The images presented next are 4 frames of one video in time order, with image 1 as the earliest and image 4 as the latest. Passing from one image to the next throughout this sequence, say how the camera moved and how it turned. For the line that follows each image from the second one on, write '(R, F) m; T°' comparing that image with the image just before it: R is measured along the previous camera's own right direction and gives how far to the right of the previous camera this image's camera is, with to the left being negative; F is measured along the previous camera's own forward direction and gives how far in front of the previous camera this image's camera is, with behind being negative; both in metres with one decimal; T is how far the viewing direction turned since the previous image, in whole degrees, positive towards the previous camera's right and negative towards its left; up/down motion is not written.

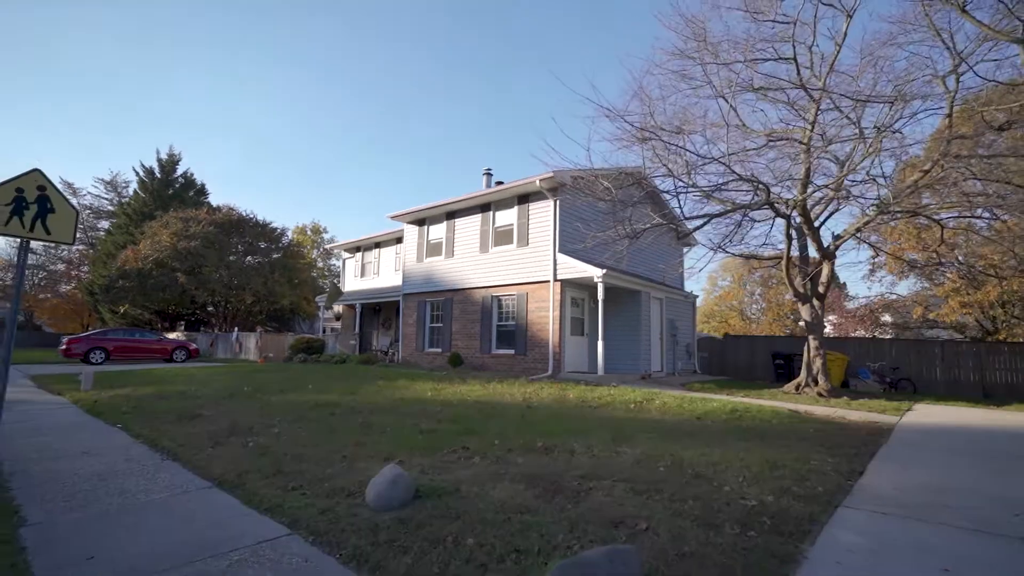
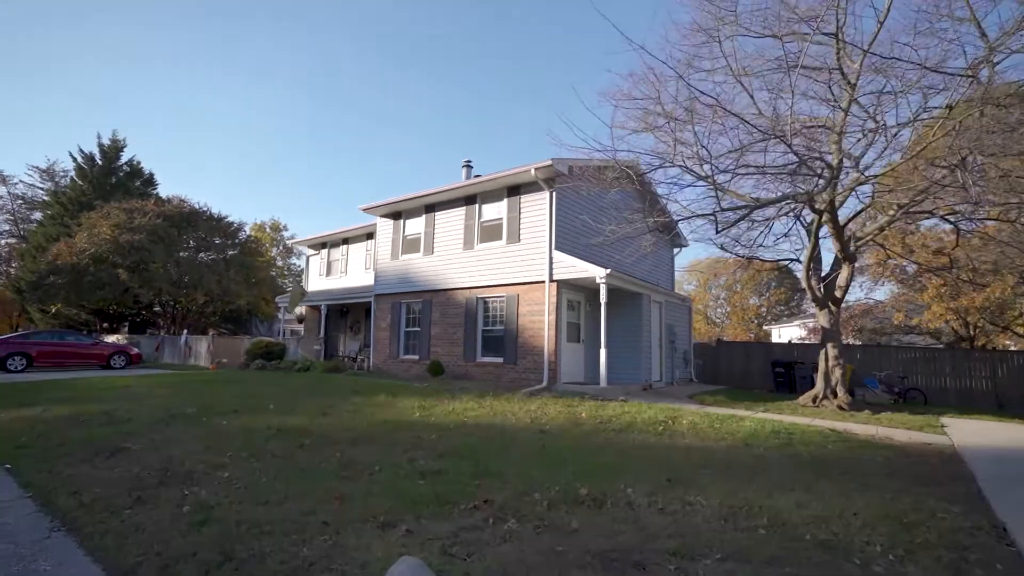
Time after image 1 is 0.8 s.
(-0.6, +1.5) m; +4°
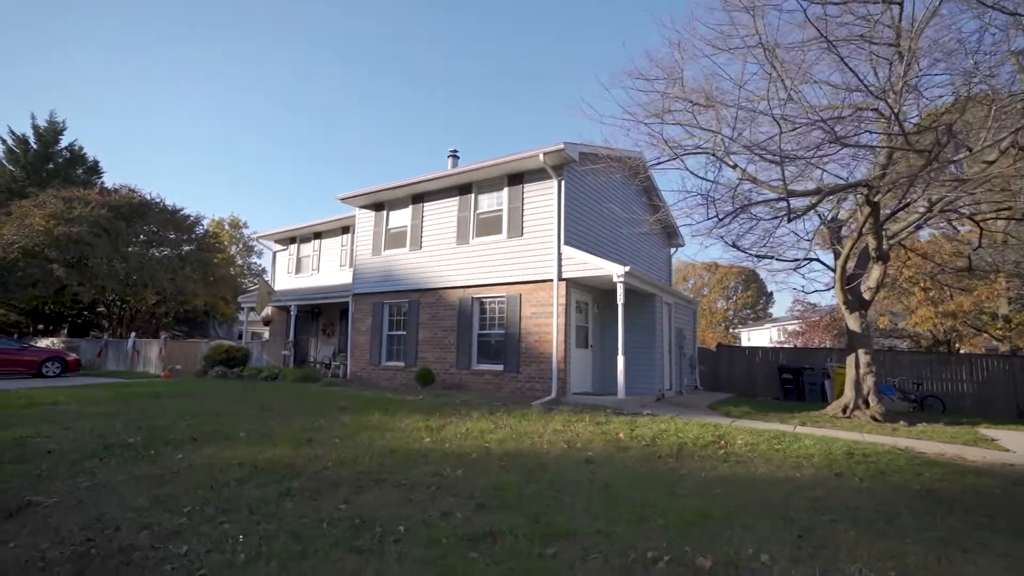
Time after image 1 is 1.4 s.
(-0.7, +1.5) m; +4°
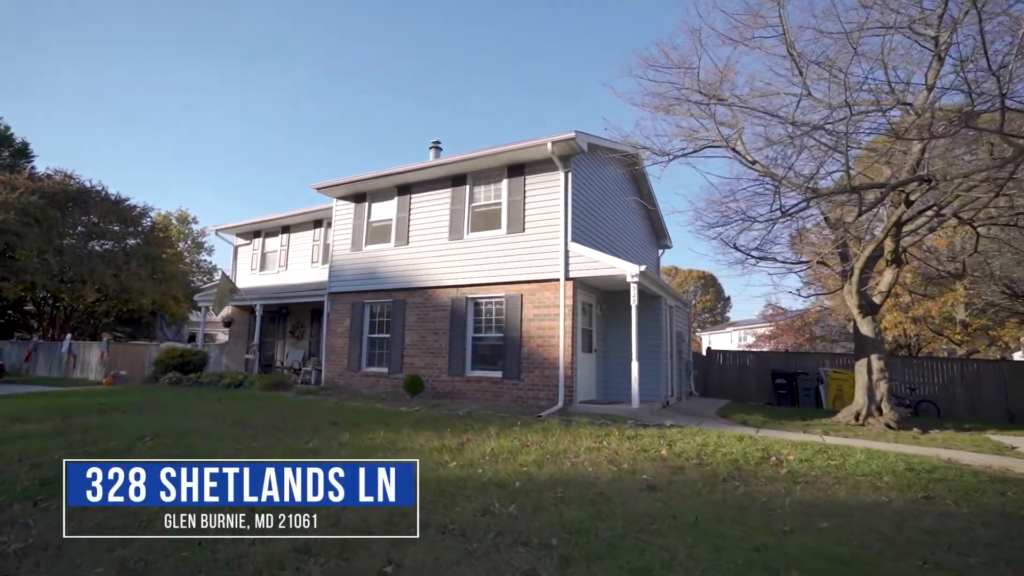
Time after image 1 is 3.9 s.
(-0.8, +1.0) m; +4°
